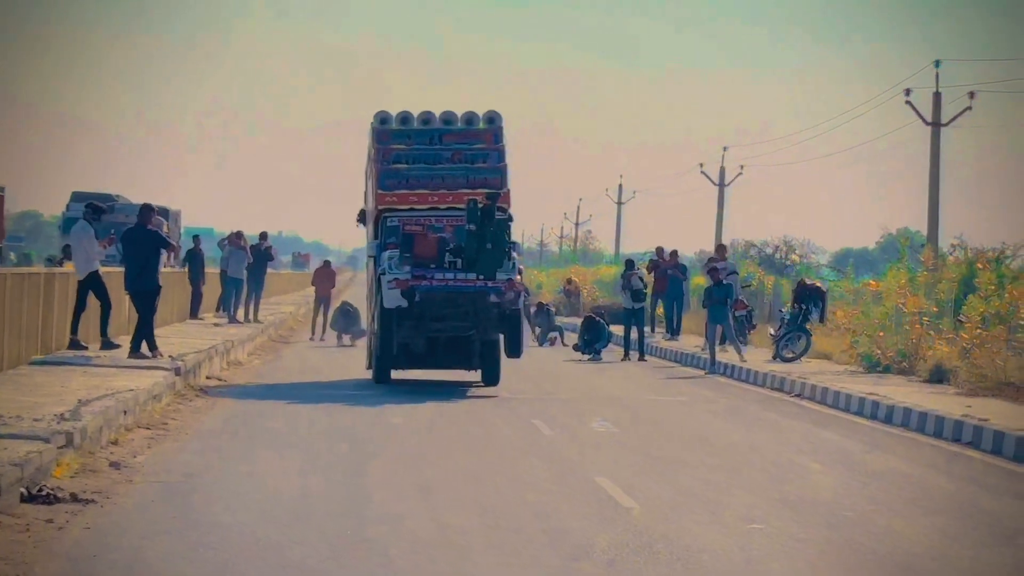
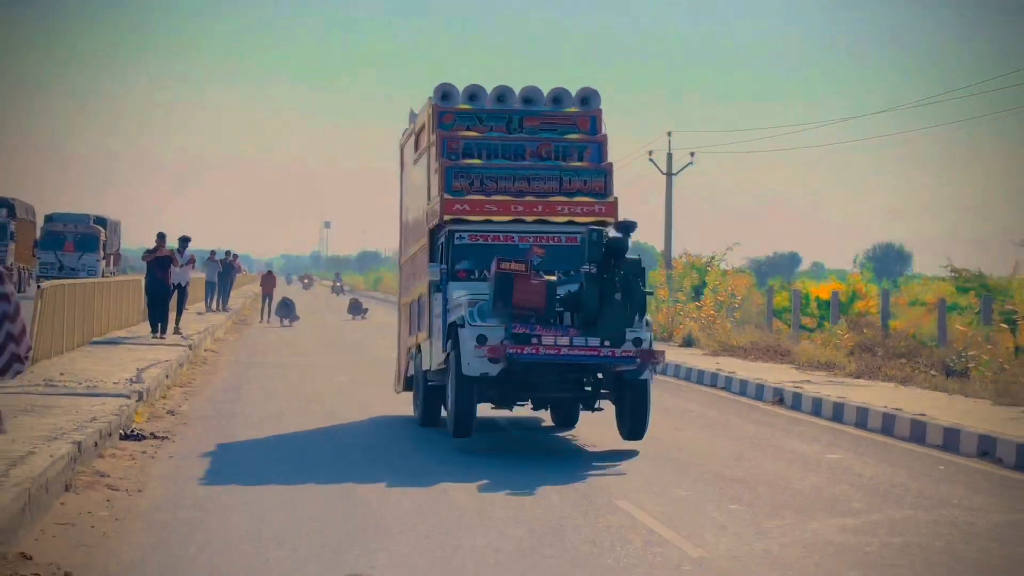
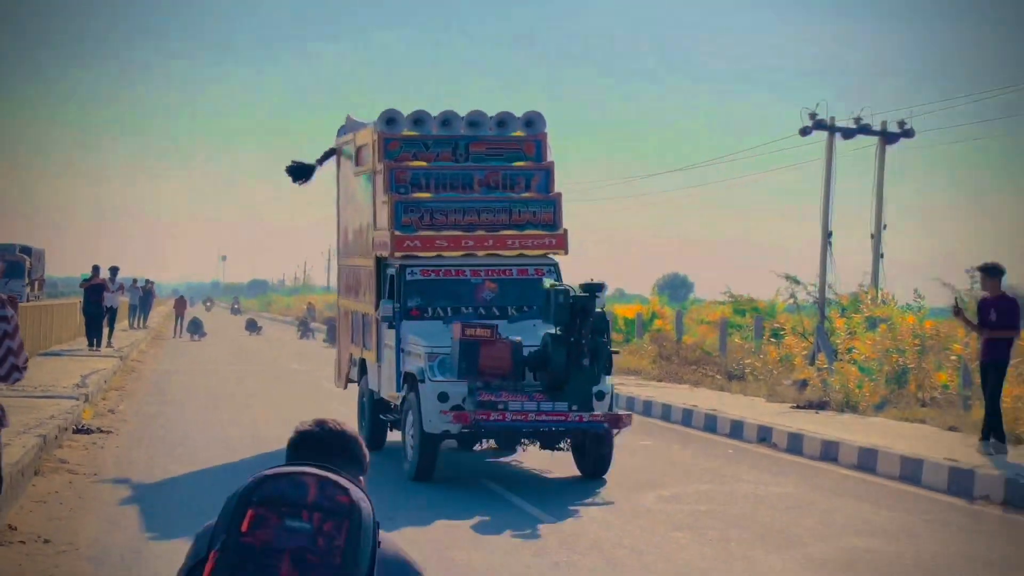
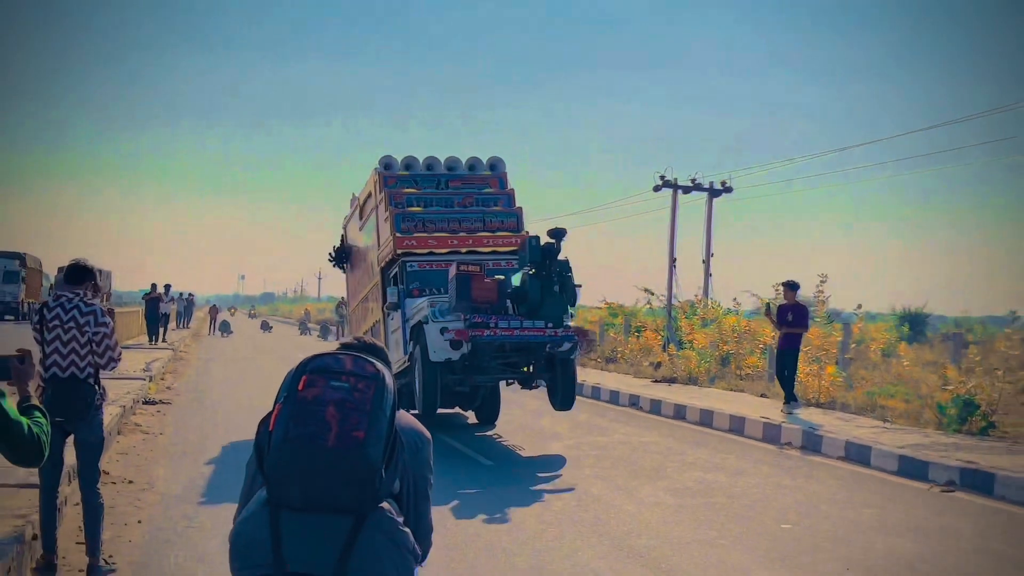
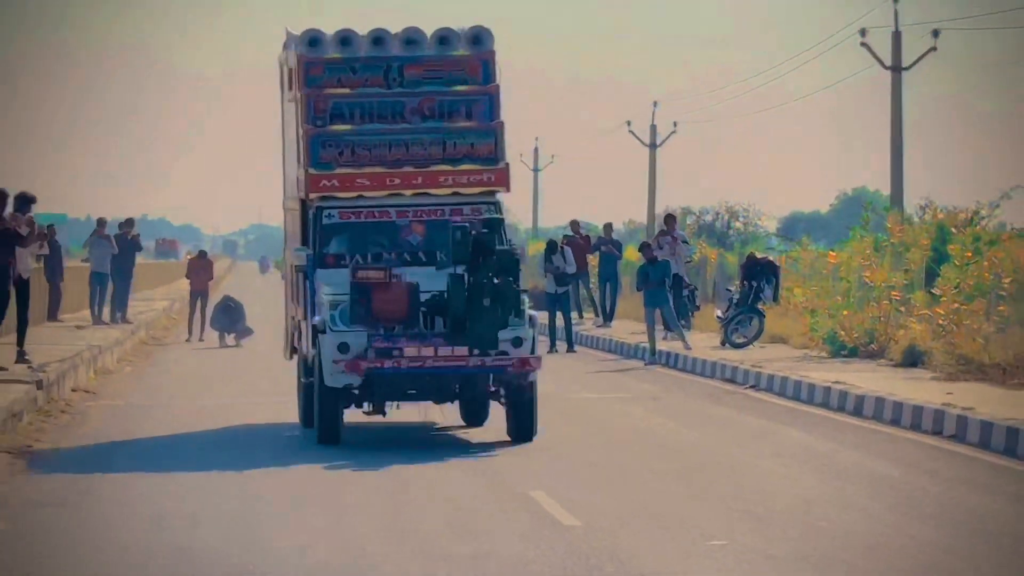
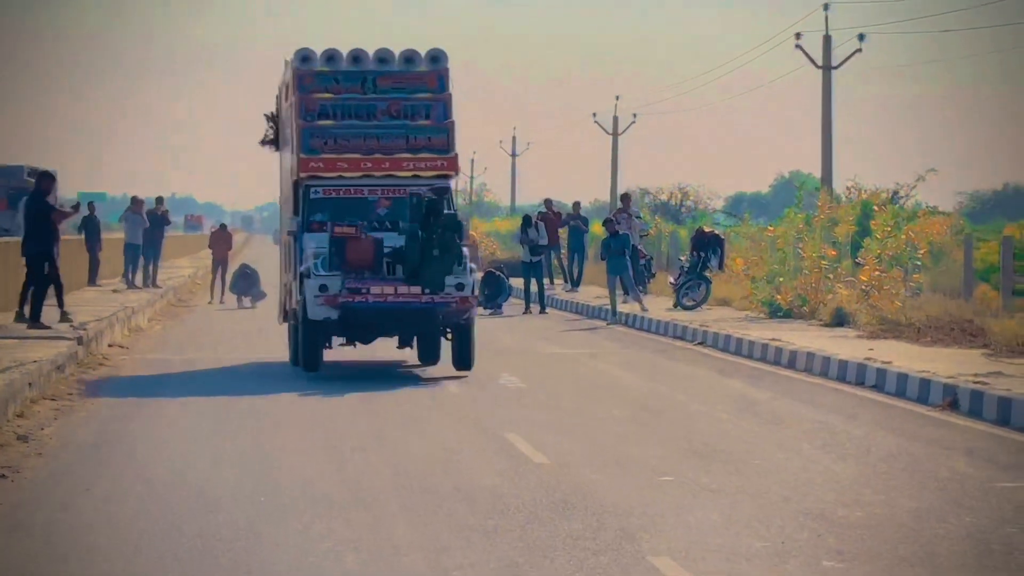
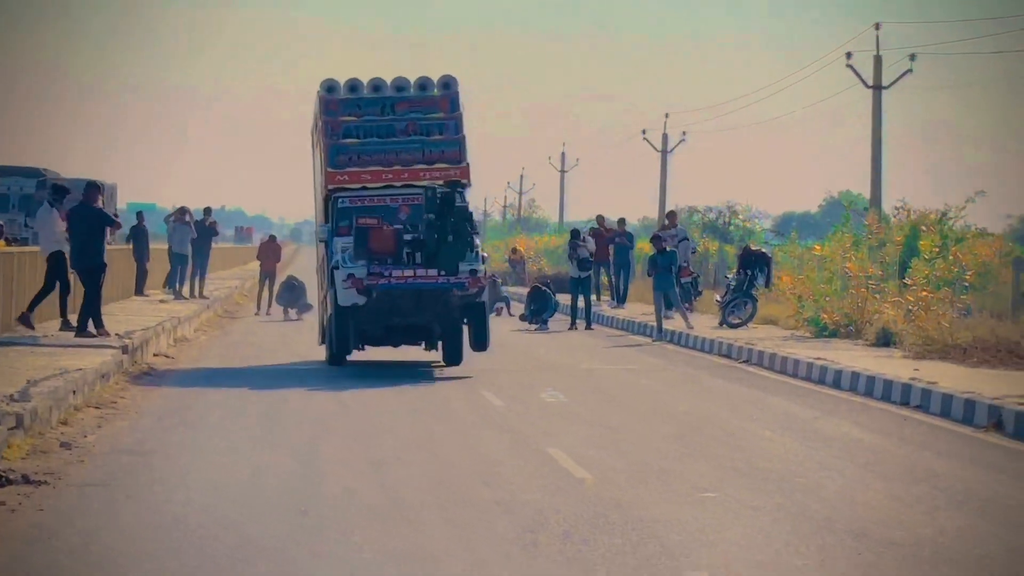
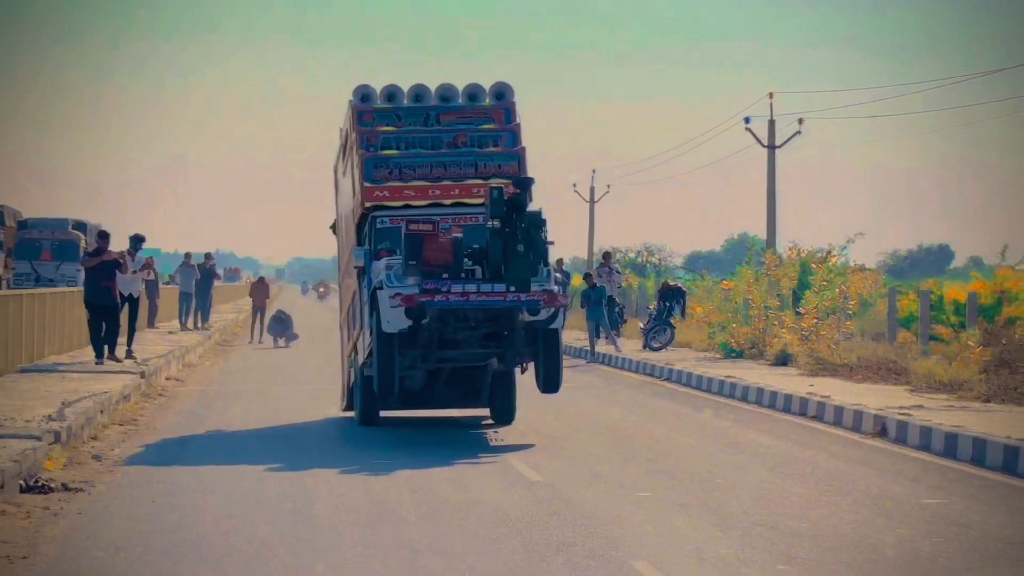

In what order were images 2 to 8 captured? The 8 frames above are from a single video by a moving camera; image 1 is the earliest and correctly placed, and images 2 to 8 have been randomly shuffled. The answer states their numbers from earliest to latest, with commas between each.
7, 6, 5, 8, 2, 3, 4
